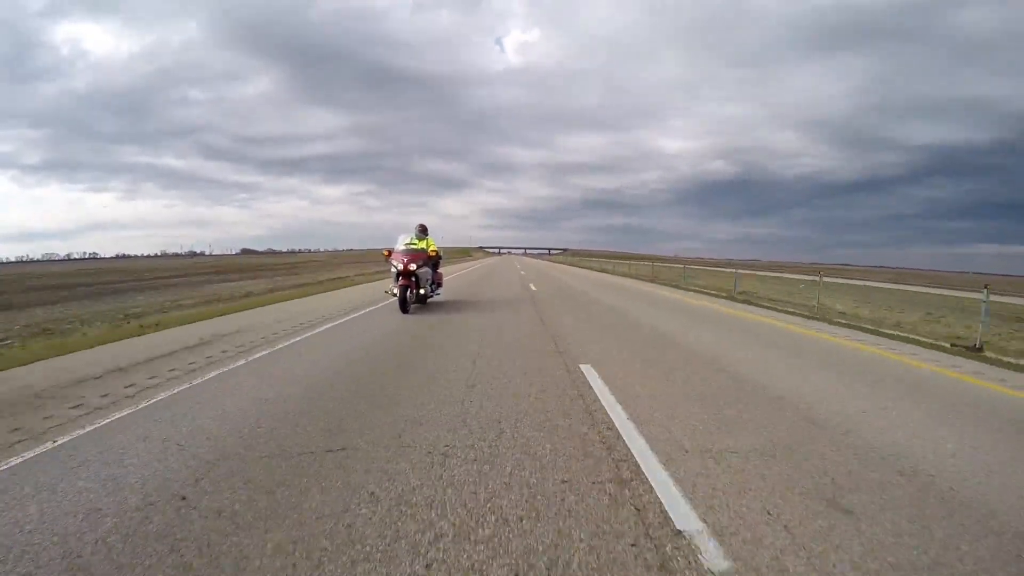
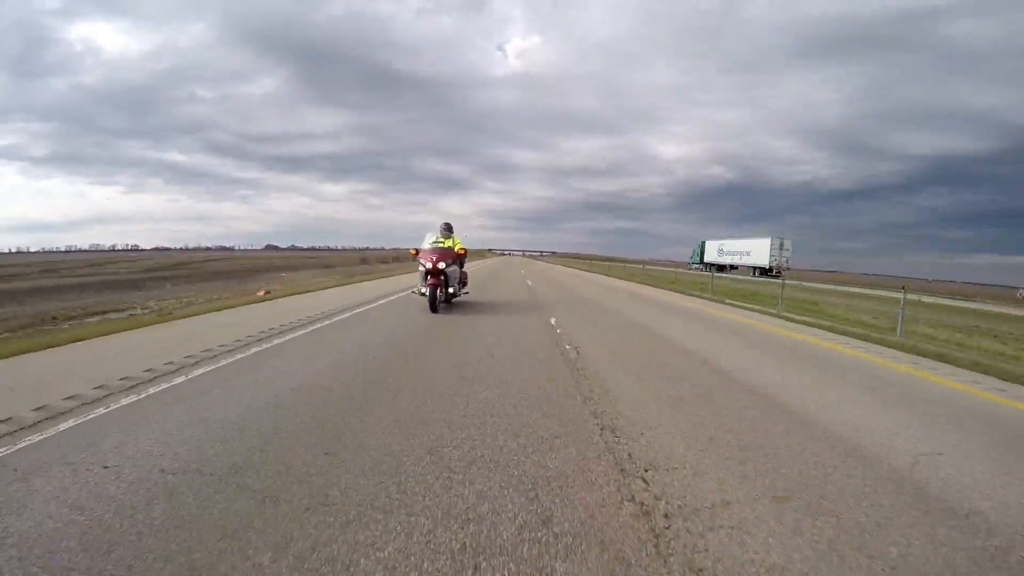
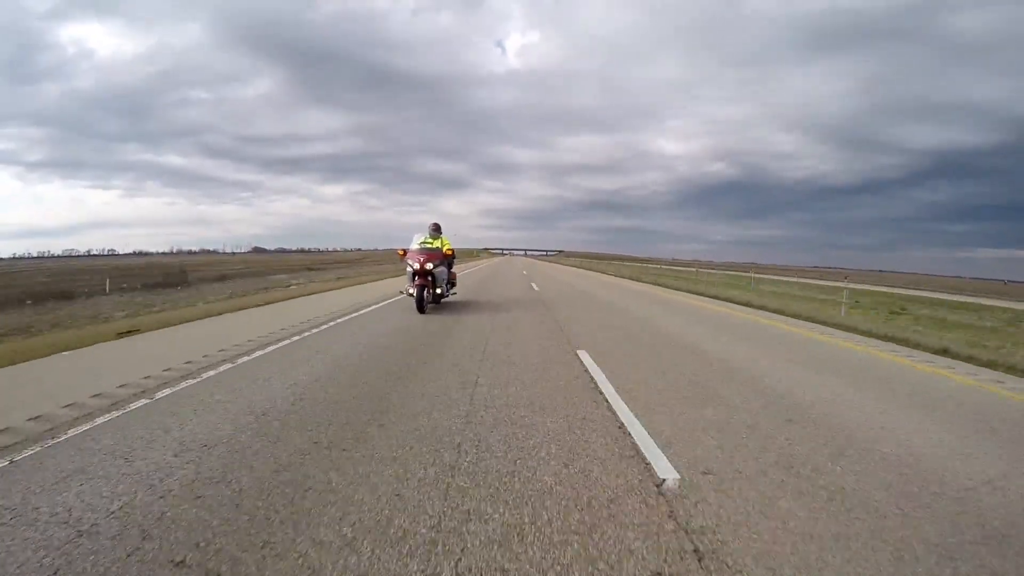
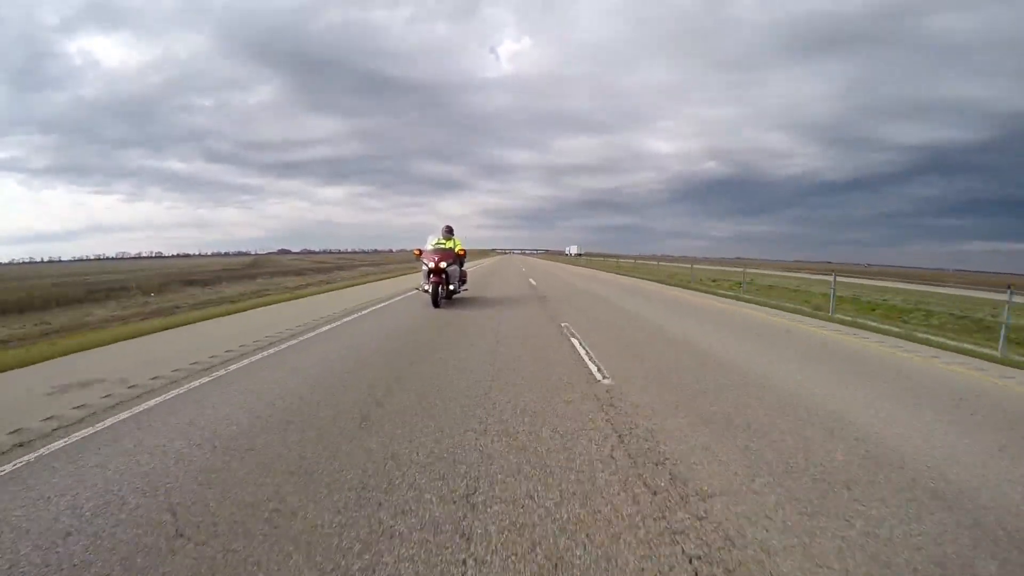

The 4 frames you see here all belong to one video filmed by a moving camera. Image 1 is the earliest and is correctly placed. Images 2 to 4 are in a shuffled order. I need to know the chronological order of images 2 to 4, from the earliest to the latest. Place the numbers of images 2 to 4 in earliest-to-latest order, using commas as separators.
3, 2, 4
